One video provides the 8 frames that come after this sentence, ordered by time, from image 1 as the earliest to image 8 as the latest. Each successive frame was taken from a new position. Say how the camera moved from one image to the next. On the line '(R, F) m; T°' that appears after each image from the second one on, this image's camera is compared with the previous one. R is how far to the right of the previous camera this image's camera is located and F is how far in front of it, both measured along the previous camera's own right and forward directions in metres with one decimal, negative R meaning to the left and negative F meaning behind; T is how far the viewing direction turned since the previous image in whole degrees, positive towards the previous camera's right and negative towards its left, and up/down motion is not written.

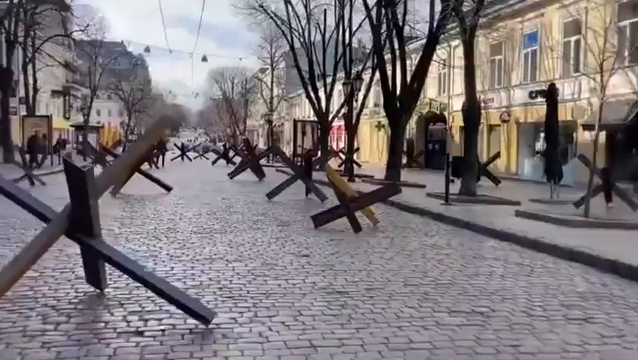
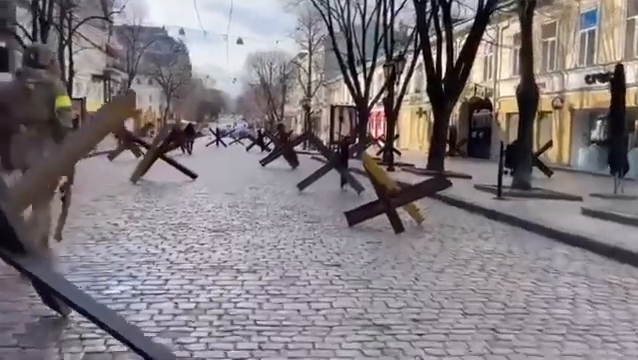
(0.0, +1.8) m; -4°
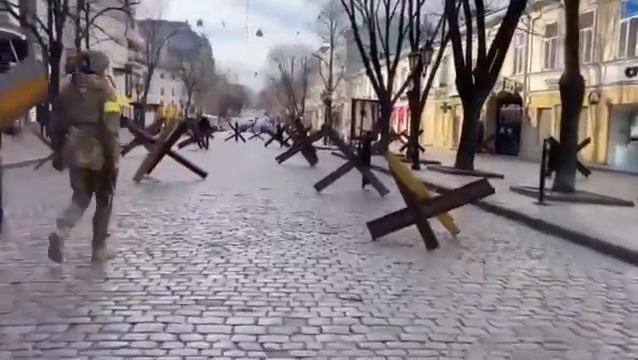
(0.0, +1.6) m; -2°
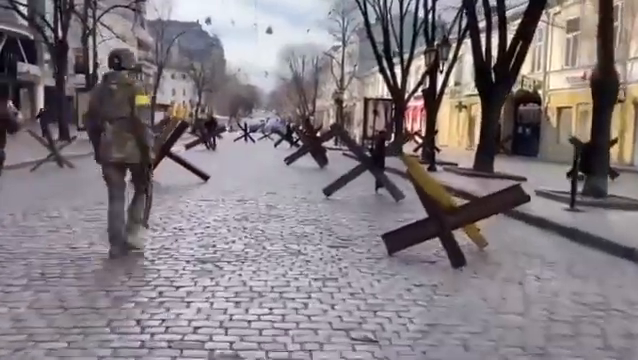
(+0.1, +1.2) m; -1°
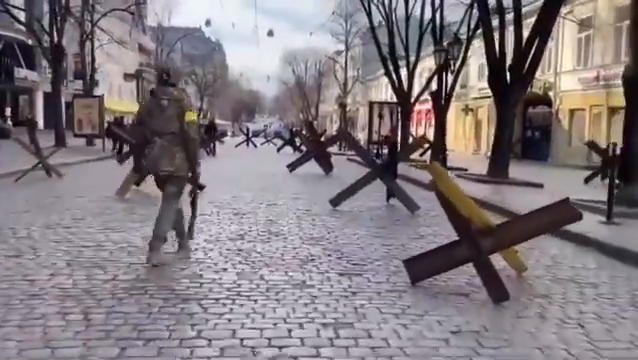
(-0.1, +1.4) m; 0°
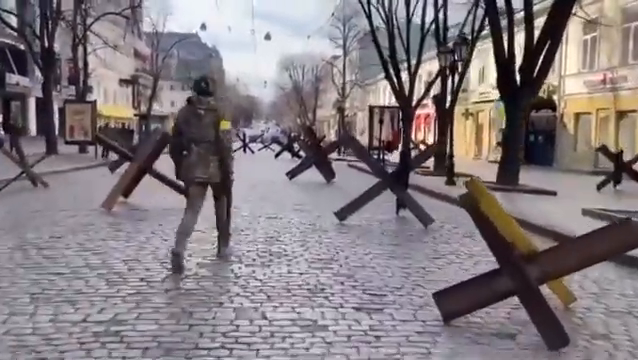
(-0.2, +1.1) m; 0°
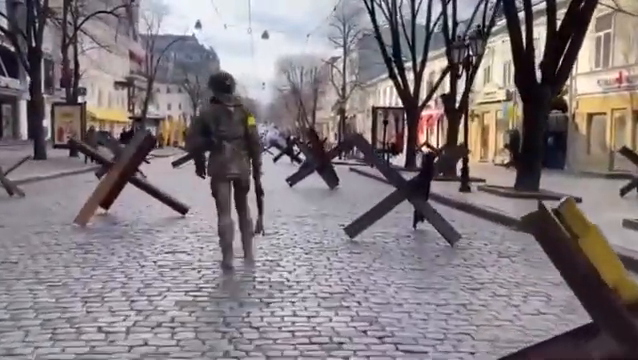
(-0.2, +1.7) m; 0°
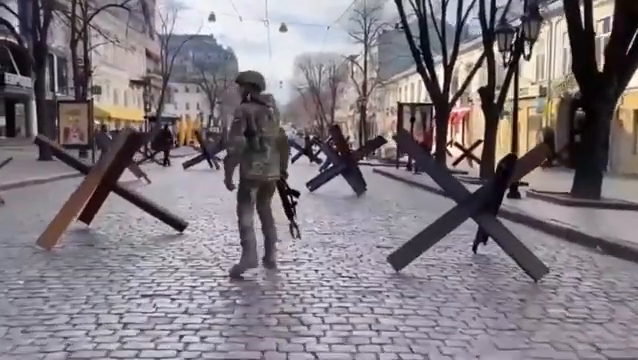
(-0.2, +2.7) m; -2°
